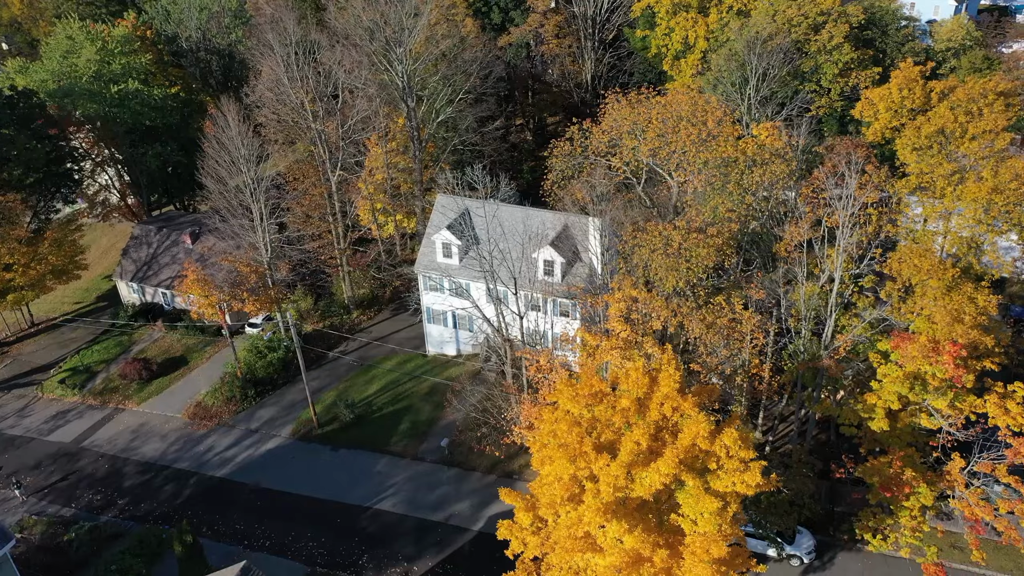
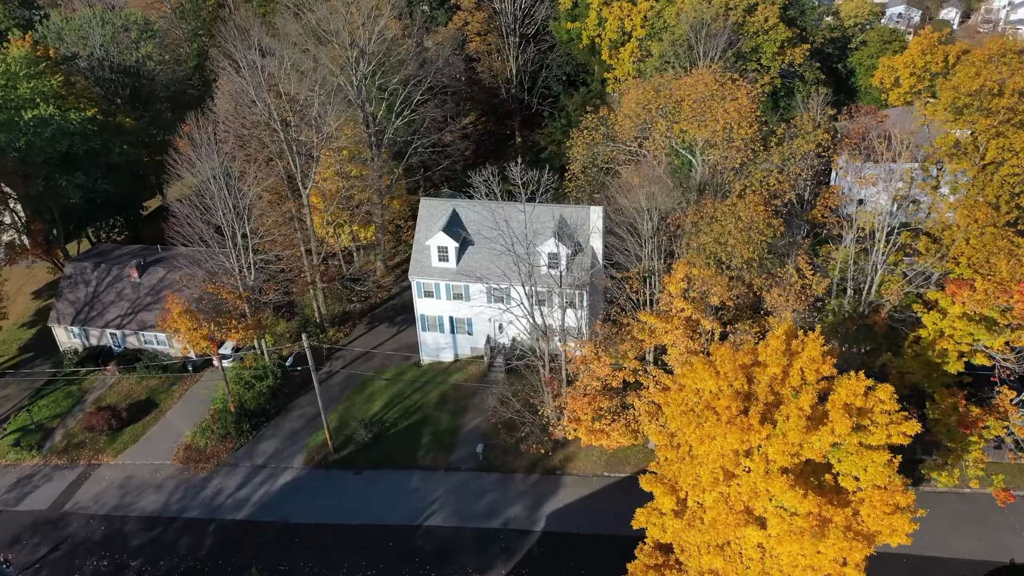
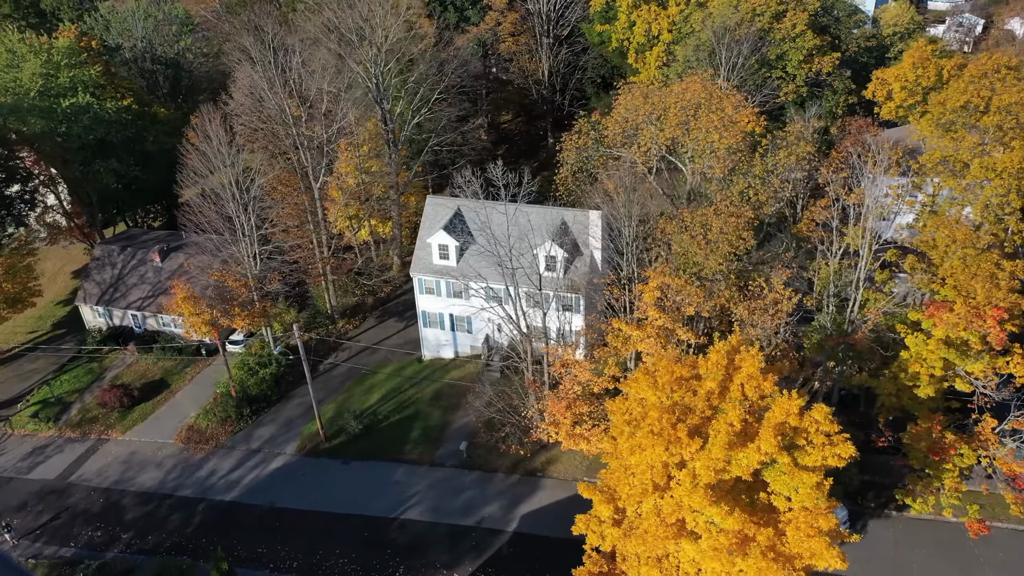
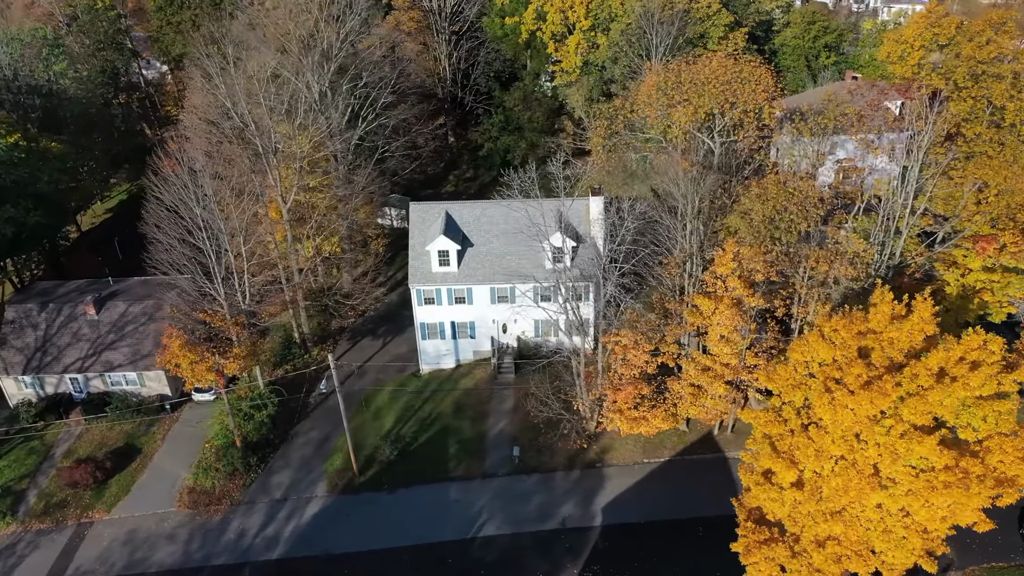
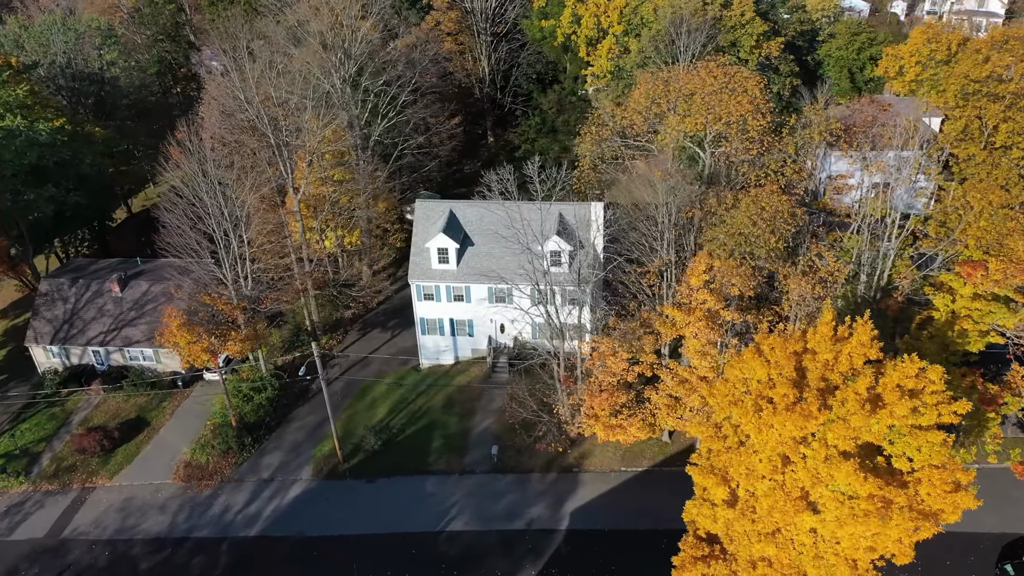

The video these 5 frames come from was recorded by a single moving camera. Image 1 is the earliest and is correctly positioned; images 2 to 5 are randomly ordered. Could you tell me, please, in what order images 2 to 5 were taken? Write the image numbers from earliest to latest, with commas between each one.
3, 2, 5, 4
